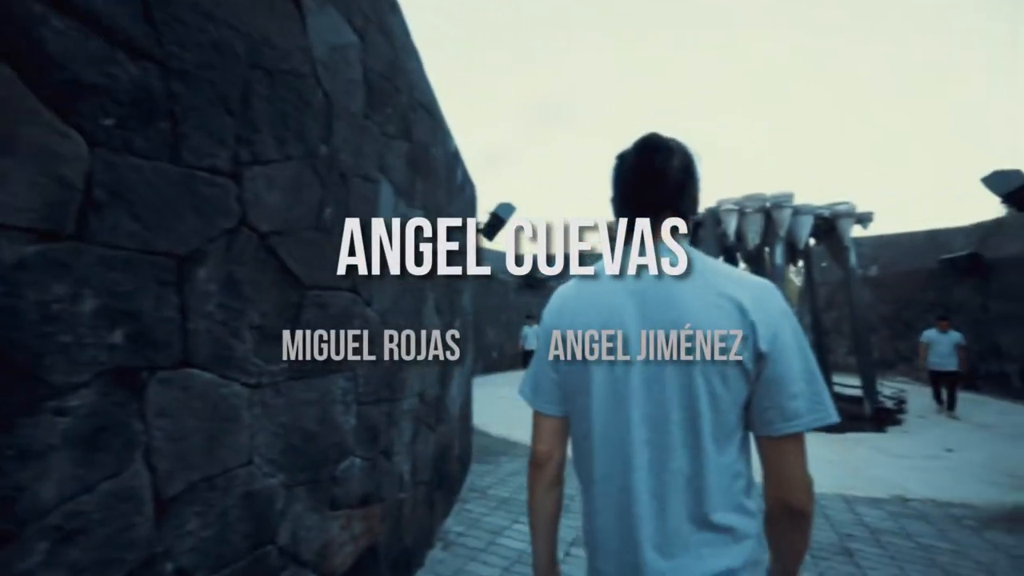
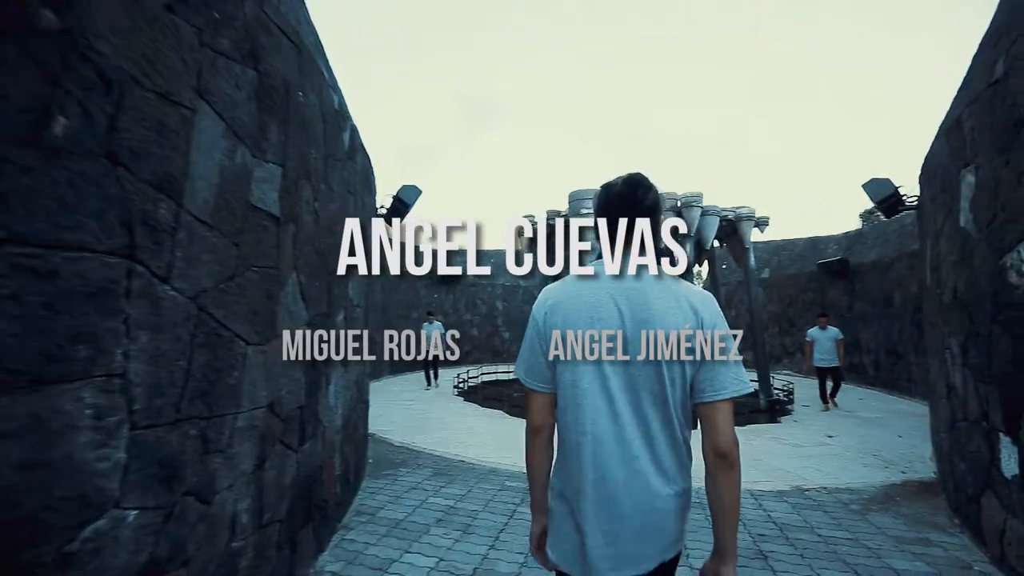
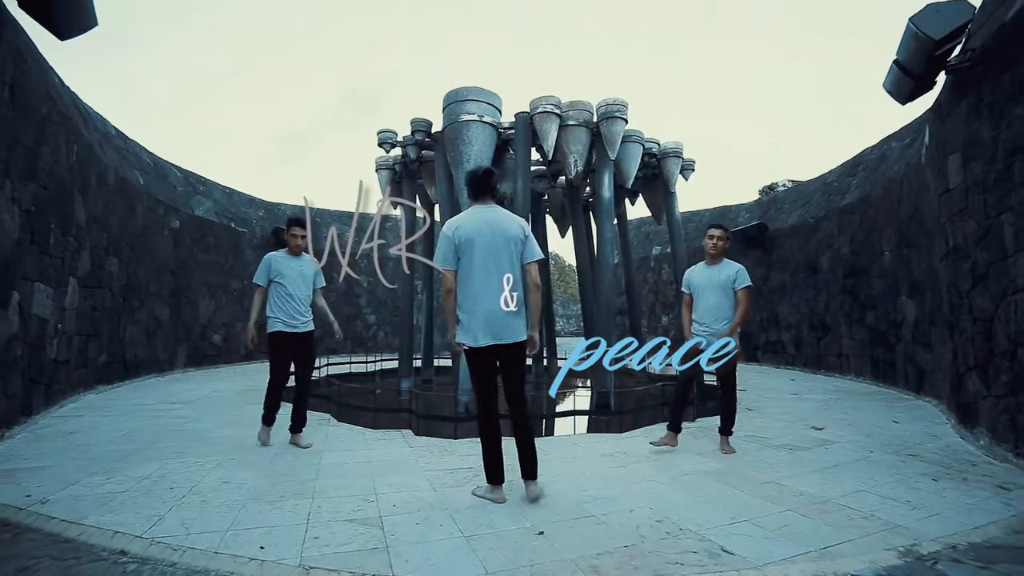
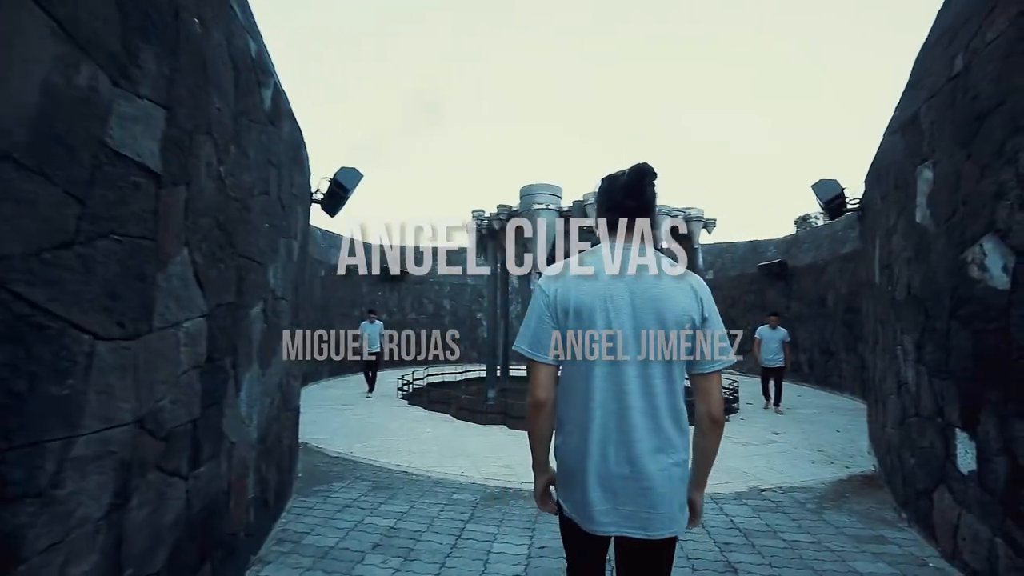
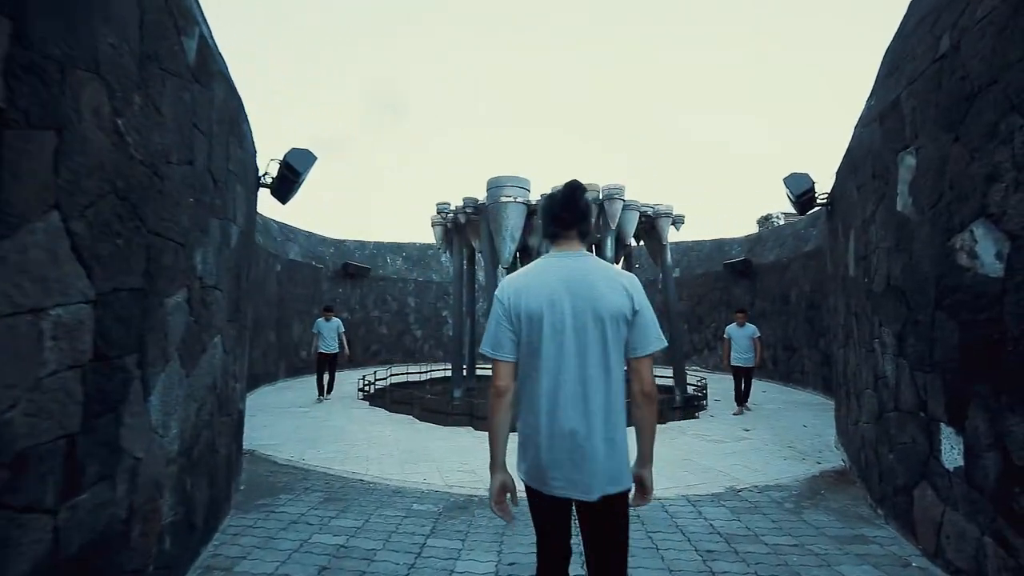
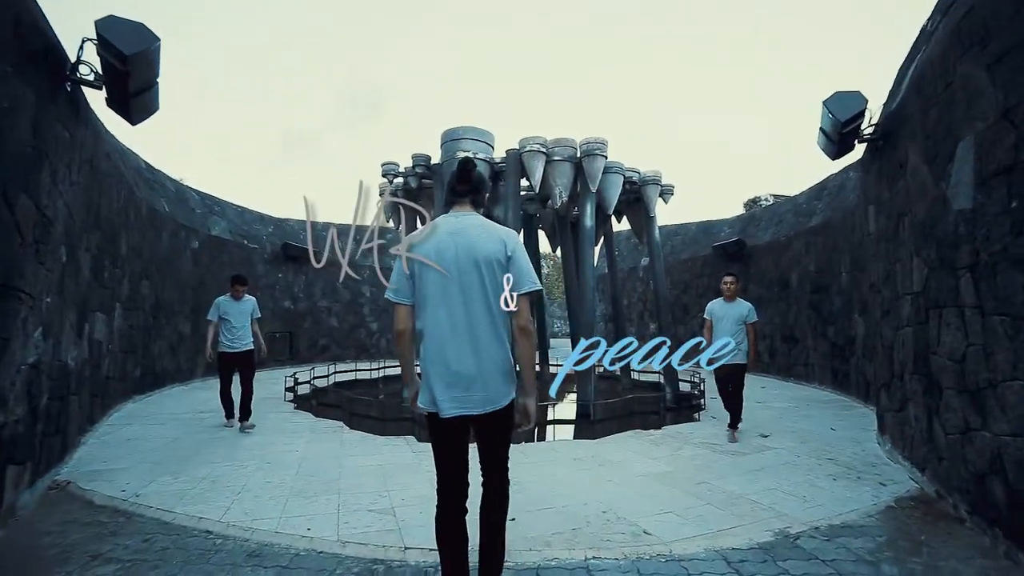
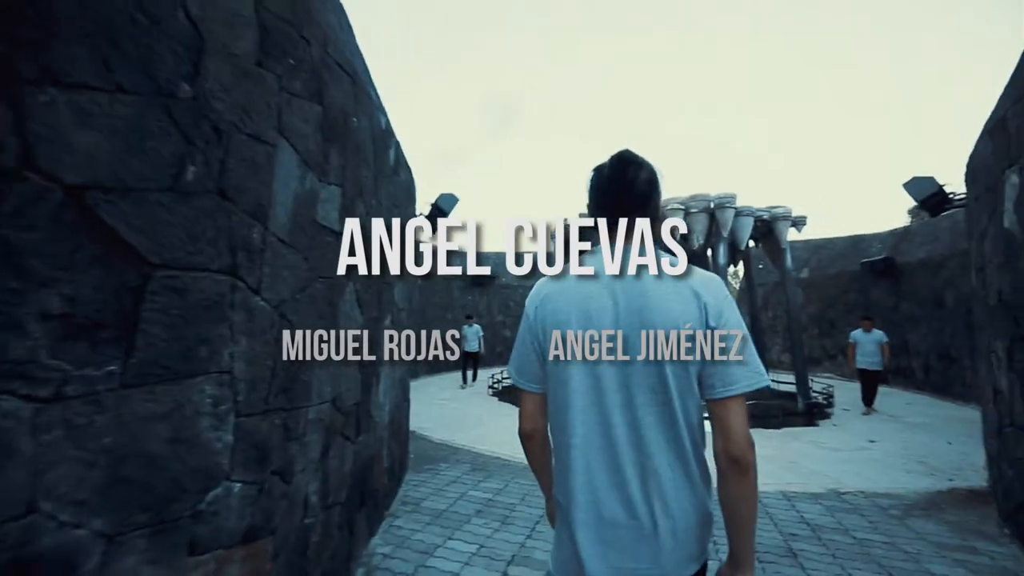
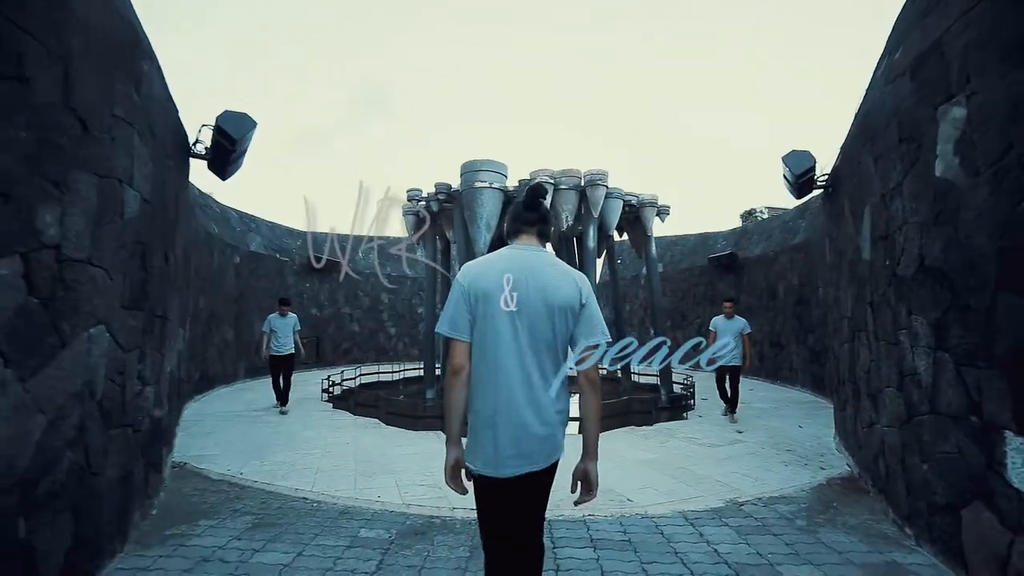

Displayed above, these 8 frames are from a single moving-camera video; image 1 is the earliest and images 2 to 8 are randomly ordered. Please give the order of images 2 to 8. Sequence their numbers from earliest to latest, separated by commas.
7, 2, 4, 5, 8, 6, 3
